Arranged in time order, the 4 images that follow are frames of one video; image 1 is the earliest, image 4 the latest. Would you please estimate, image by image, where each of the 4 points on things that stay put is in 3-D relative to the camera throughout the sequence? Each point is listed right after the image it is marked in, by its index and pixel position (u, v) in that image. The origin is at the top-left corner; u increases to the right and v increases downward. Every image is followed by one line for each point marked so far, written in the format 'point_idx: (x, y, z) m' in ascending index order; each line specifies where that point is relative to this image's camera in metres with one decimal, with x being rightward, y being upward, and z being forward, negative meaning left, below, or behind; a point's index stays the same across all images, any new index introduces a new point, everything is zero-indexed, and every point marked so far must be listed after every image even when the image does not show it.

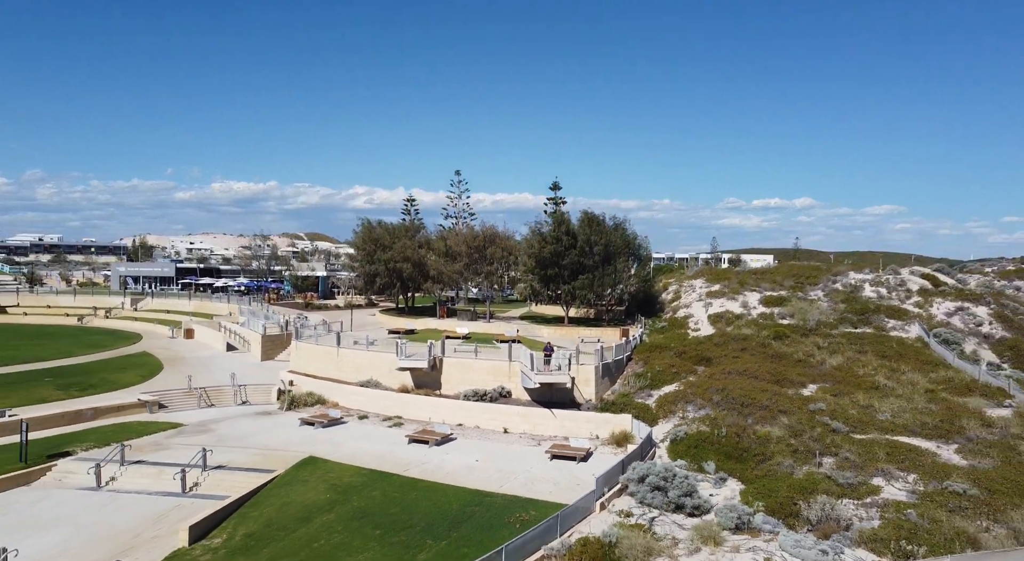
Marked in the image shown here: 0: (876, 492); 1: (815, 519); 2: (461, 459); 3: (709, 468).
0: (+8.6, -5.0, +14.8) m
1: (+6.6, -5.2, +13.7) m
2: (-1.5, -5.3, +18.5) m
3: (+5.4, -5.0, +16.9) m
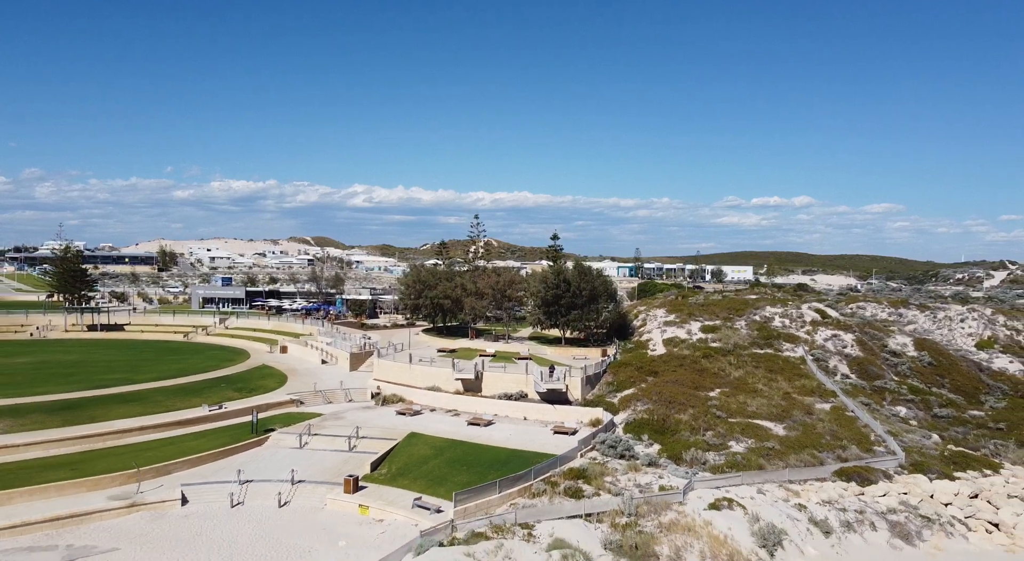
0: (+9.5, -7.4, +27.8) m
1: (+7.6, -7.6, +26.7) m
2: (-0.6, -7.7, +31.4) m
3: (+6.3, -7.4, +29.9) m
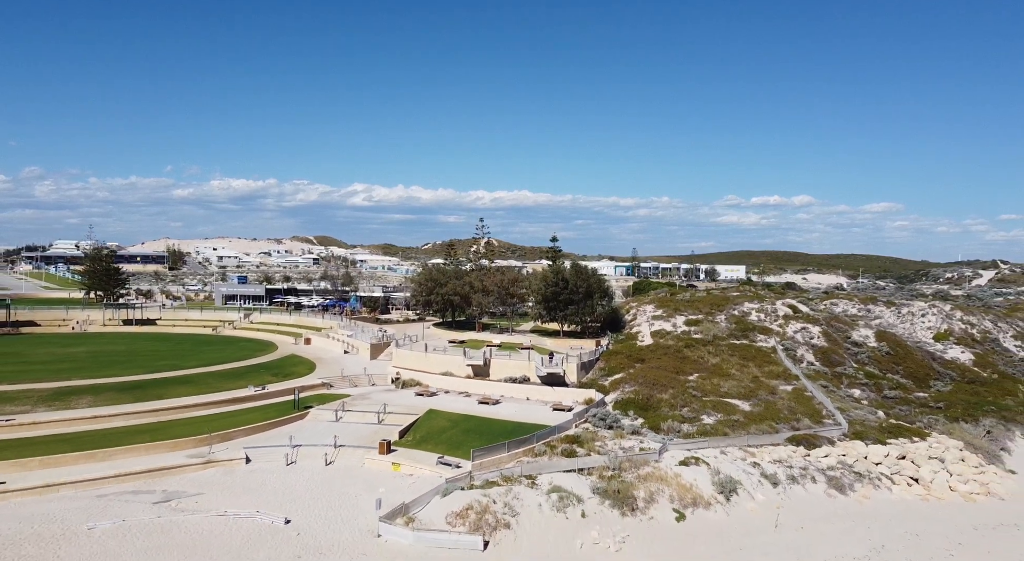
0: (+9.8, -7.3, +32.8) m
1: (+7.9, -7.5, +31.7) m
2: (-0.3, -7.6, +36.4) m
3: (+6.6, -7.3, +34.9) m
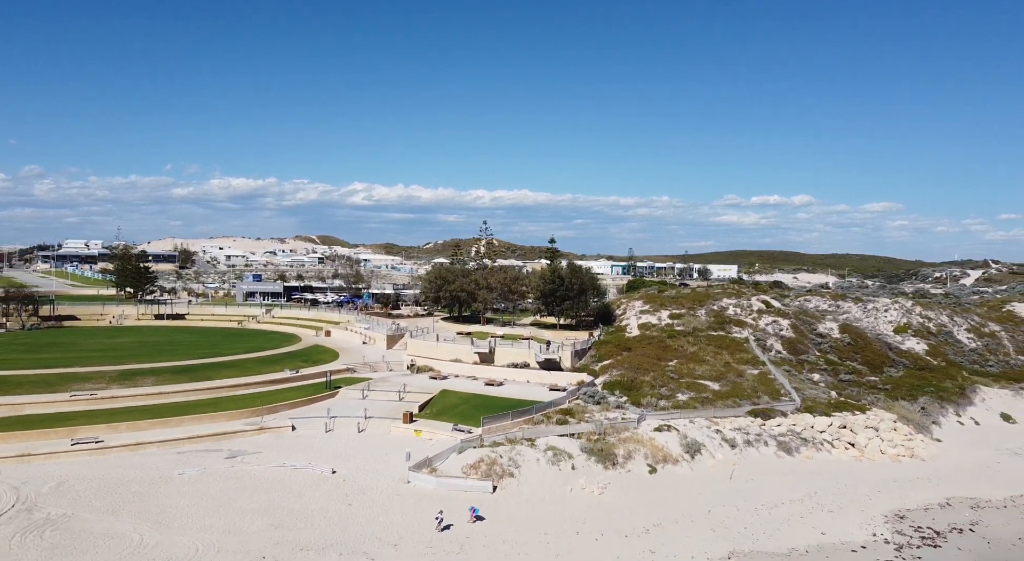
0: (+10.0, -7.1, +38.3) m
1: (+8.0, -7.4, +37.2) m
2: (-0.1, -7.4, +41.9) m
3: (+6.7, -7.2, +40.4) m
